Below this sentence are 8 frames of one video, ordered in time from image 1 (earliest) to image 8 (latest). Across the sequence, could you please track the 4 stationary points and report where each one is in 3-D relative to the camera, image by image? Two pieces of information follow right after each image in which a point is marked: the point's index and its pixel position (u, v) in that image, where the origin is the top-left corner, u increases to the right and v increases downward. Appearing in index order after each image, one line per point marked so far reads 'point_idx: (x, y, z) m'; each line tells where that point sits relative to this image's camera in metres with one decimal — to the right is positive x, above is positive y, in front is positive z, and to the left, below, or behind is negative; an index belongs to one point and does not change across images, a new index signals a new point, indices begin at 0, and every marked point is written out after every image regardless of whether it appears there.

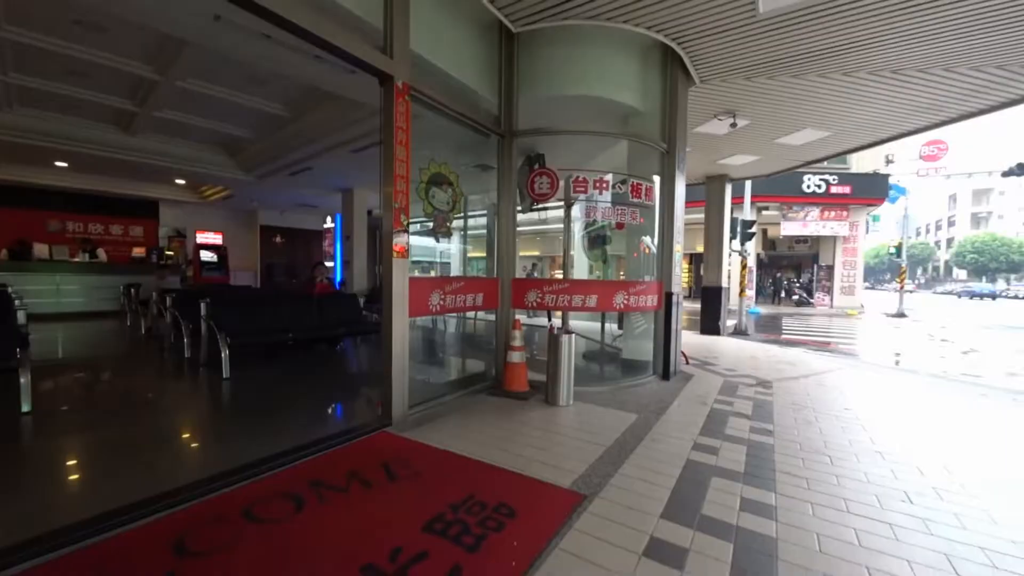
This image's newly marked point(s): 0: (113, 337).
0: (-7.6, -0.9, +7.7) m
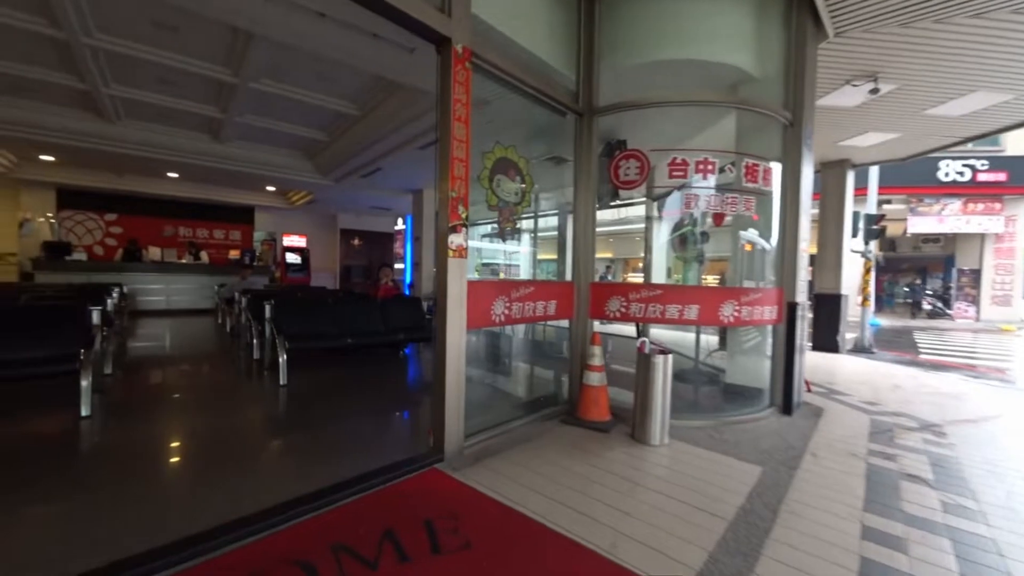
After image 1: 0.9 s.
0: (-6.2, -0.9, +8.2) m
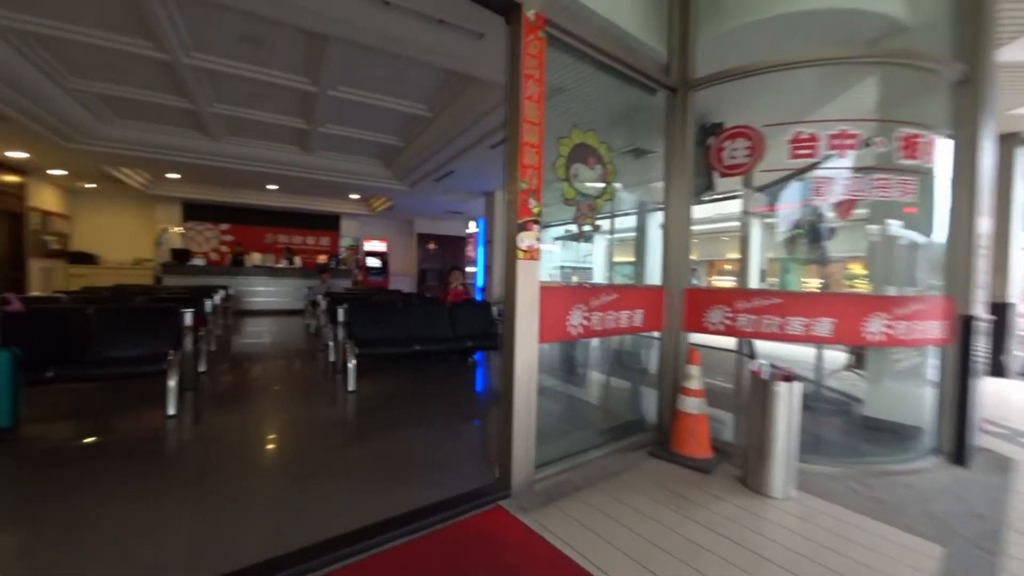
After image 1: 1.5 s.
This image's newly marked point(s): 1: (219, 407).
0: (-4.7, -1.0, +8.8) m
1: (-3.0, -1.2, +4.1) m
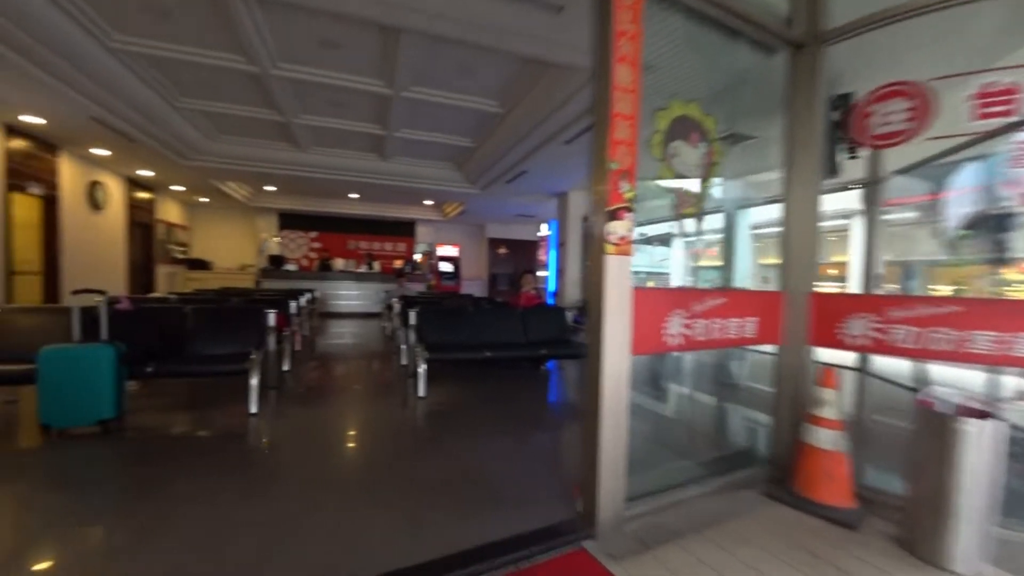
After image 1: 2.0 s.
0: (-3.1, -1.0, +9.1) m
1: (-2.2, -1.2, +4.2) m
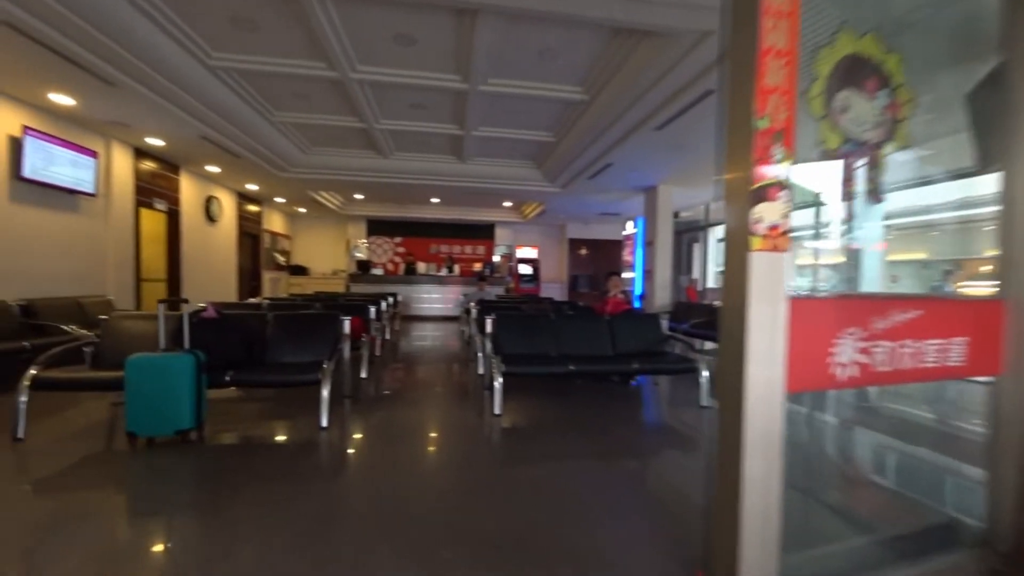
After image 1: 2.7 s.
0: (-1.4, -1.1, +9.0) m
1: (-1.4, -1.2, +4.1) m
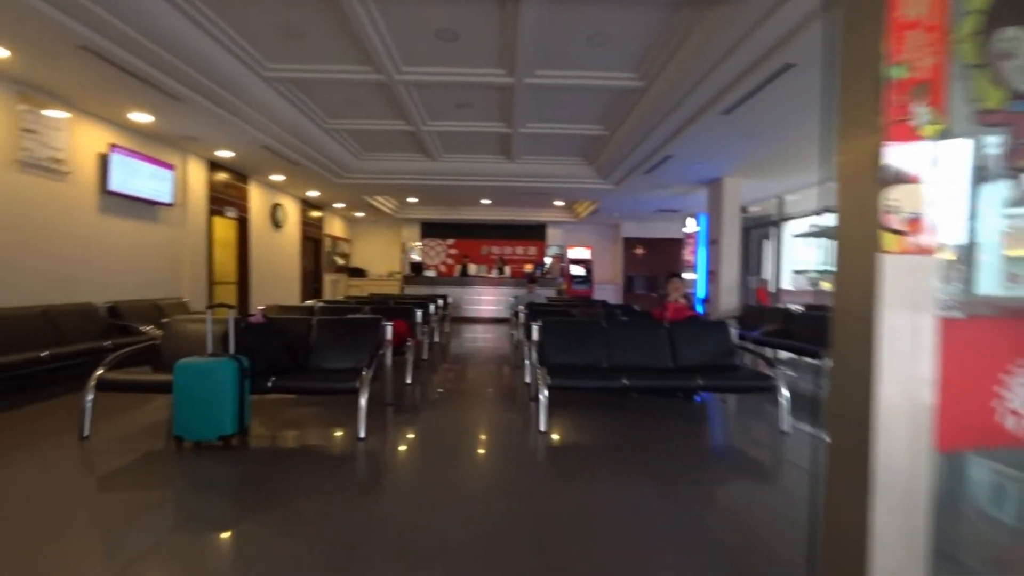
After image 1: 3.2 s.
0: (-0.3, -1.2, +8.9) m
1: (-0.9, -1.3, +4.0) m
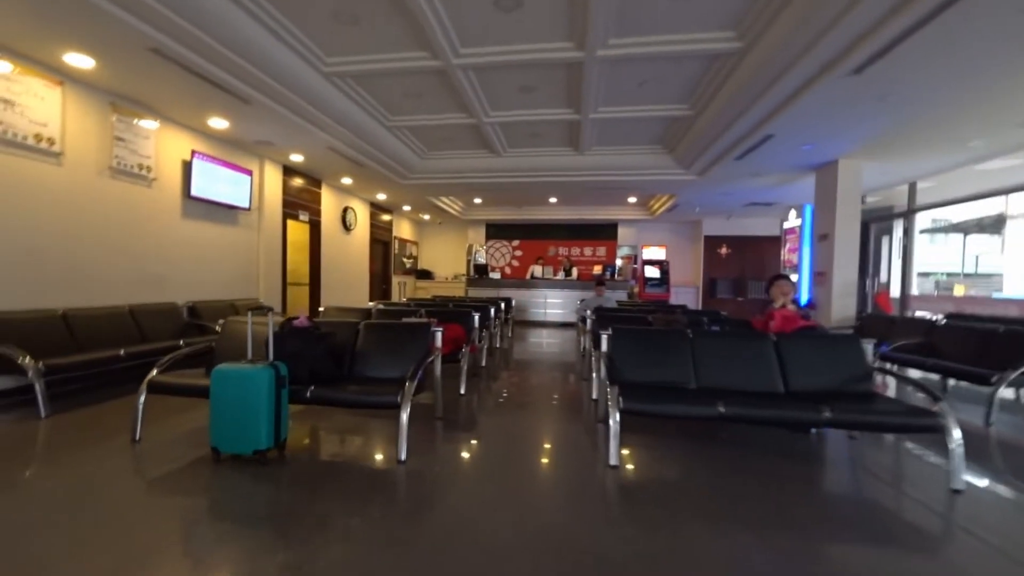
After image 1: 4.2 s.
0: (+1.1, -1.2, +8.3) m
1: (-0.4, -1.3, +3.6) m
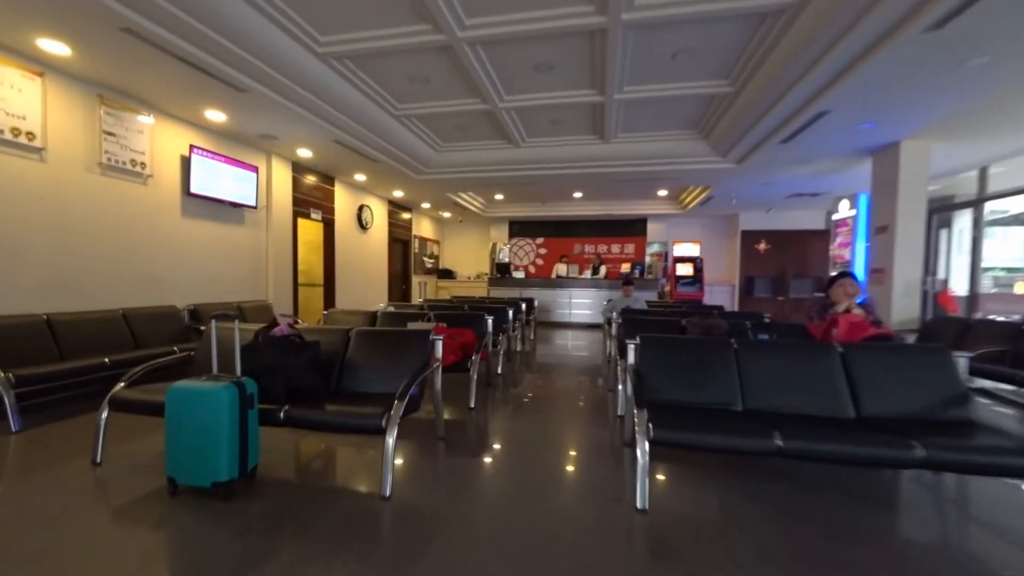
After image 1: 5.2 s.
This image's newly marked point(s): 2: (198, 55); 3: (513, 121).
0: (+1.5, -1.2, +7.8) m
1: (-0.2, -1.3, +3.1) m
2: (-2.6, +2.0, +3.4) m
3: (0.0, +2.3, +5.6) m
